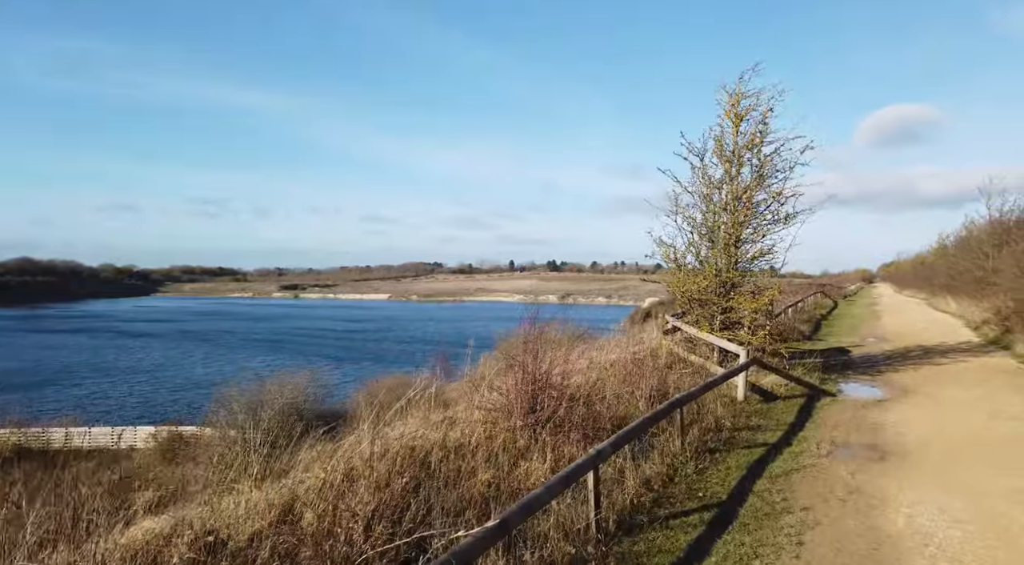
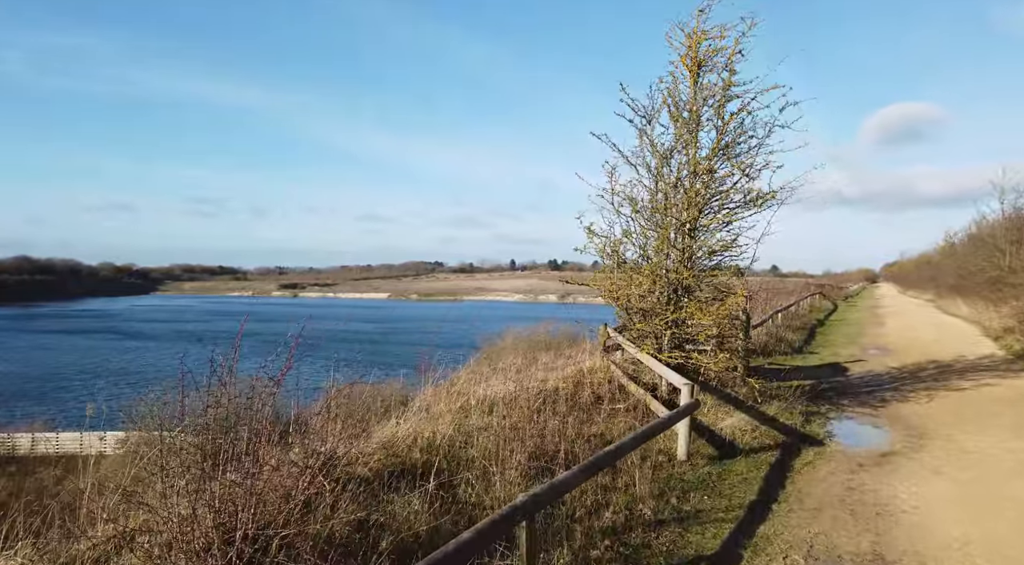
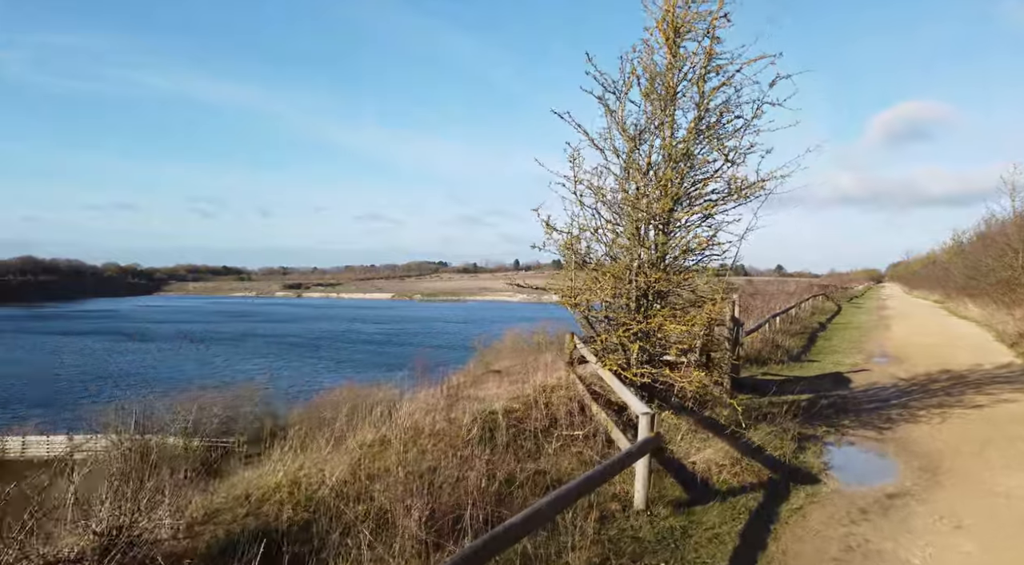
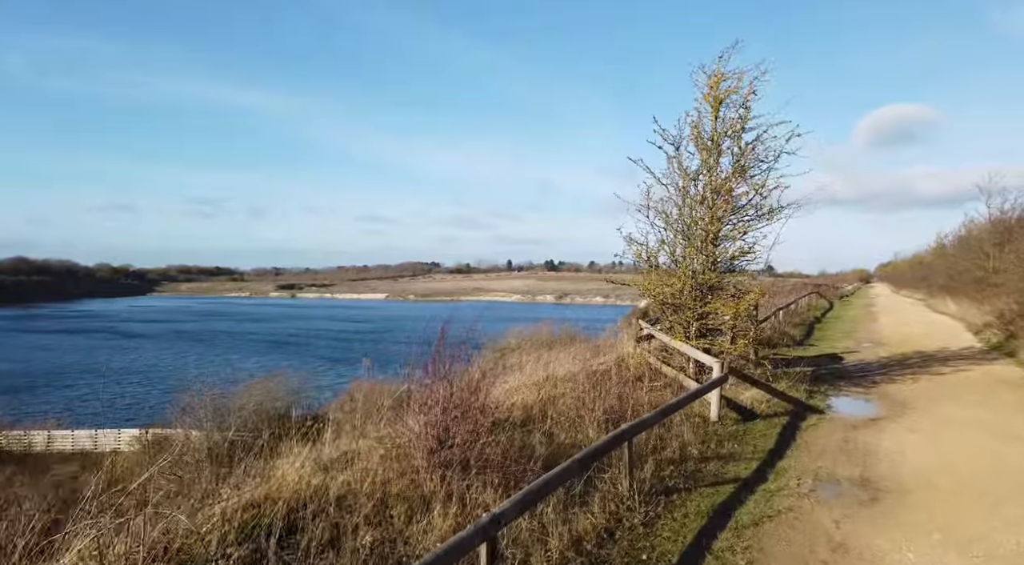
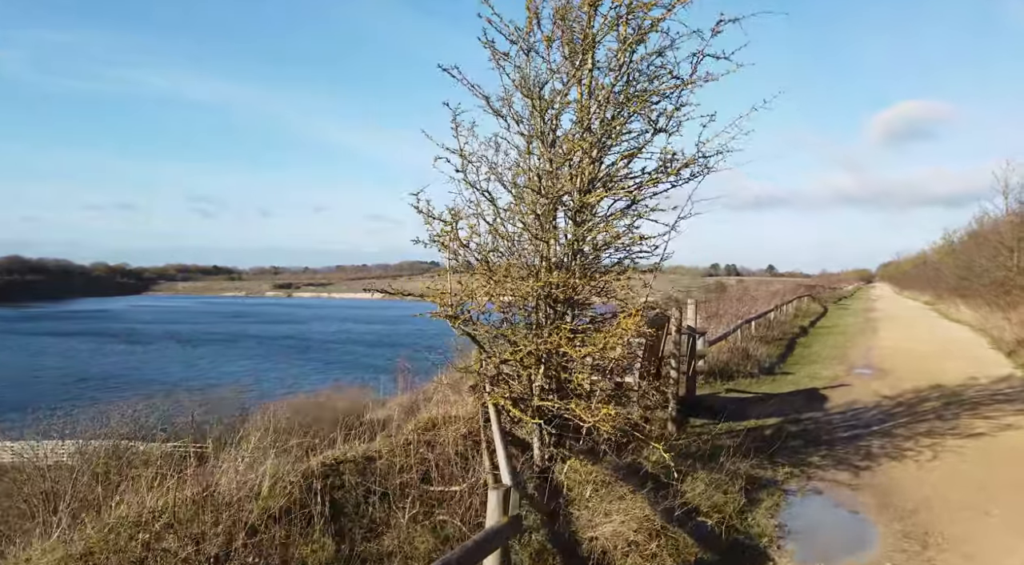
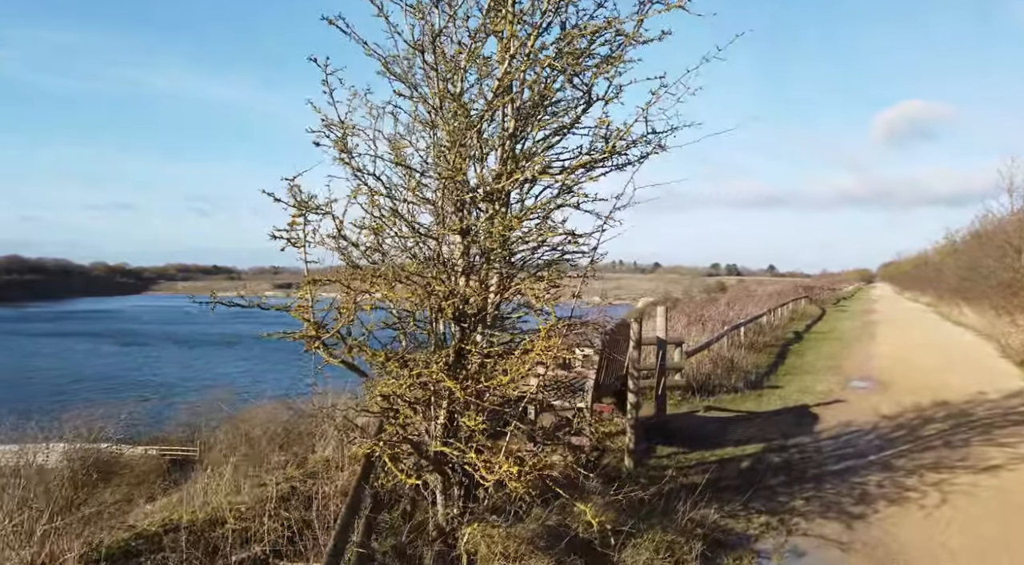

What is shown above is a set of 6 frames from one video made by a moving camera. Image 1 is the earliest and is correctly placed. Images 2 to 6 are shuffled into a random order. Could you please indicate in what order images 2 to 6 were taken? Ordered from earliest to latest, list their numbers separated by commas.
4, 2, 3, 5, 6
